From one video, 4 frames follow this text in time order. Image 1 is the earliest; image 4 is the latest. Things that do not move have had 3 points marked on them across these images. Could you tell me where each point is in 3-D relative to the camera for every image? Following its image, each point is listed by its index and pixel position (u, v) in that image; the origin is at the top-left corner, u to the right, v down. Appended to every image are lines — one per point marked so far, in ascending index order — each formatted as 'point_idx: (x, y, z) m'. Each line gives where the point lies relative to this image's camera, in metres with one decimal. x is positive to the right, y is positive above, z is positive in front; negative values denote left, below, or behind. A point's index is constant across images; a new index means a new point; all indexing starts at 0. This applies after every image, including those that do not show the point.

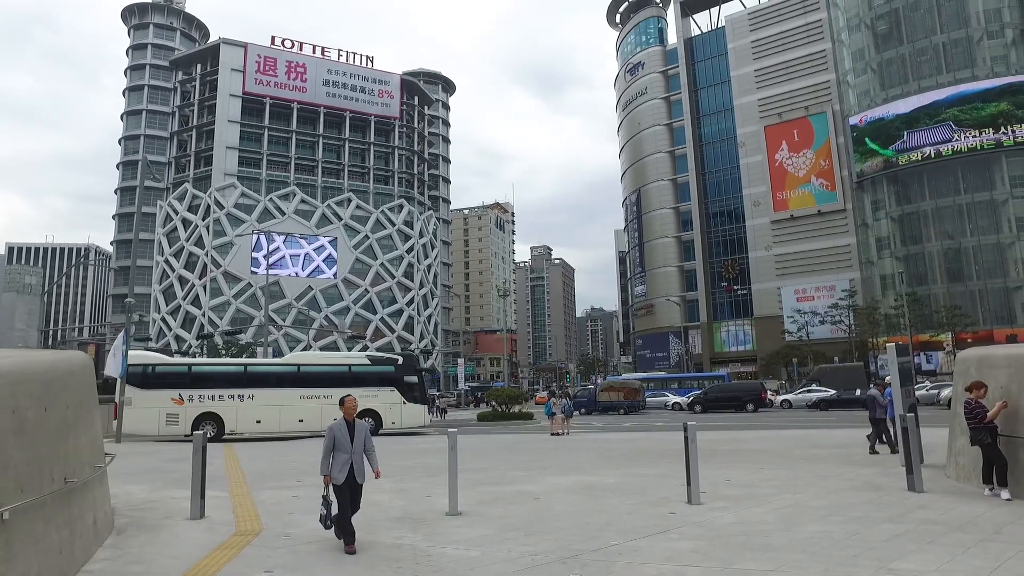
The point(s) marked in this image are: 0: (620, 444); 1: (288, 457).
0: (+2.8, -4.1, +17.3) m
1: (-4.8, -3.7, +14.3) m
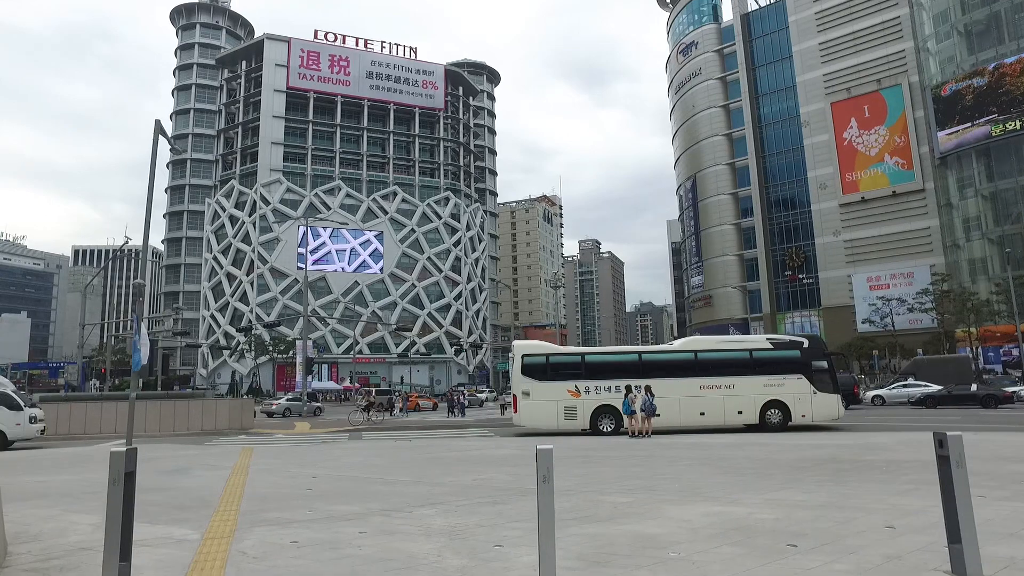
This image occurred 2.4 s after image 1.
0: (+4.4, -3.4, +13.8) m
1: (-3.4, -3.1, +11.3) m
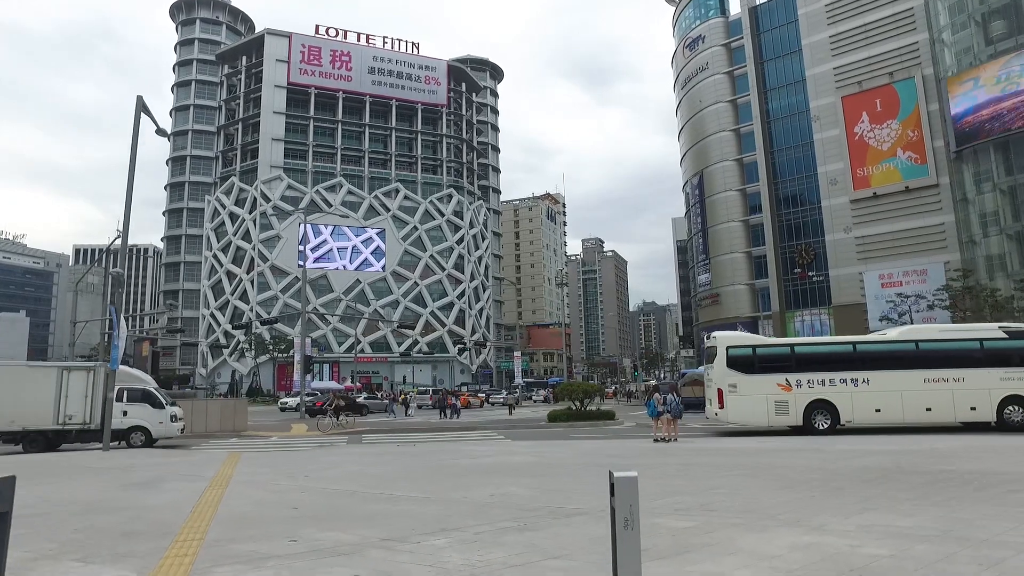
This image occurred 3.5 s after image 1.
0: (+4.7, -3.1, +12.3) m
1: (-3.1, -2.9, +9.8) m
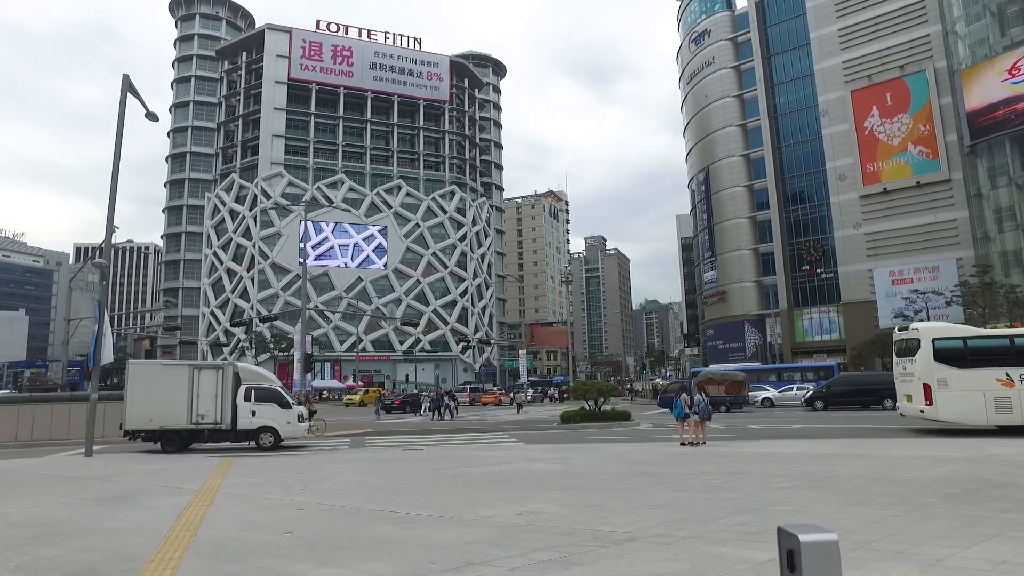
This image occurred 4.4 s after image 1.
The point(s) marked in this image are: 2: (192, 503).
0: (+5.1, -3.0, +11.1) m
1: (-2.7, -2.7, +8.6) m
2: (-3.9, -2.6, +8.1) m
